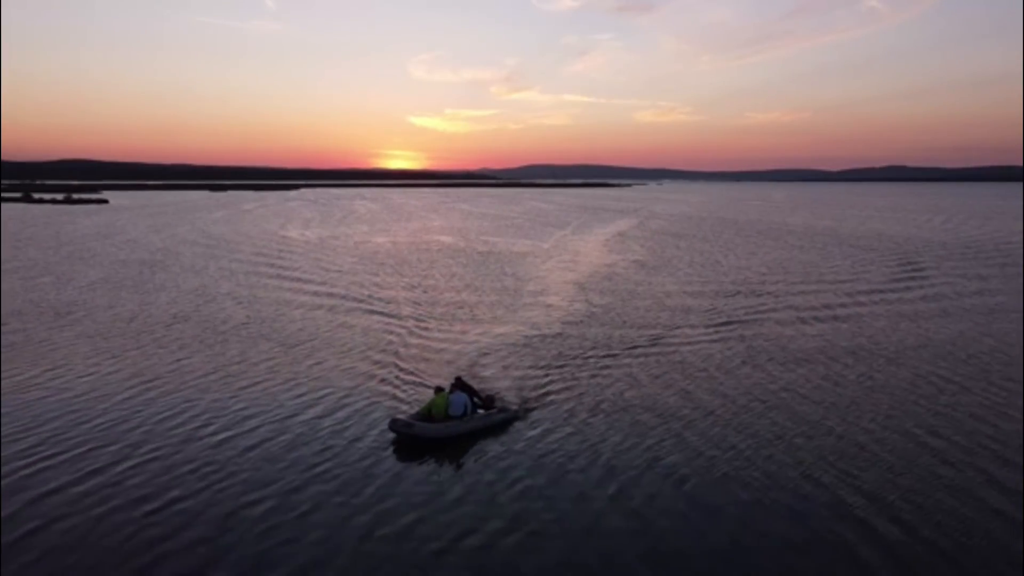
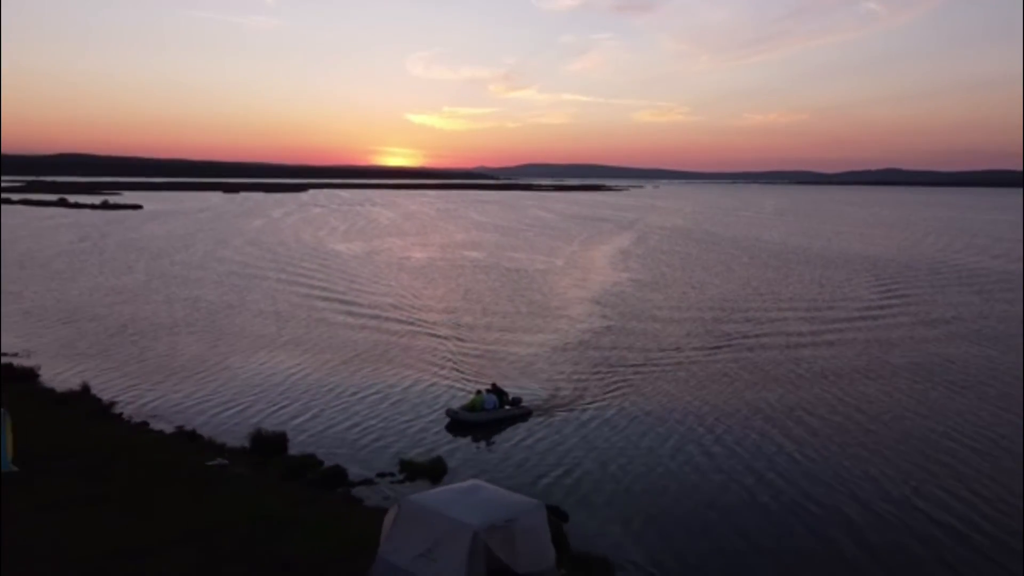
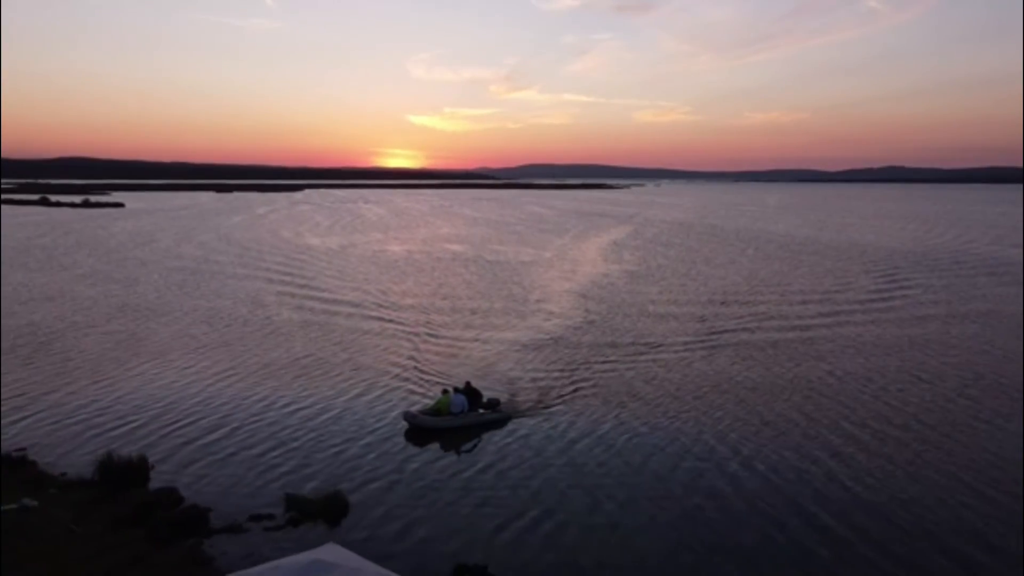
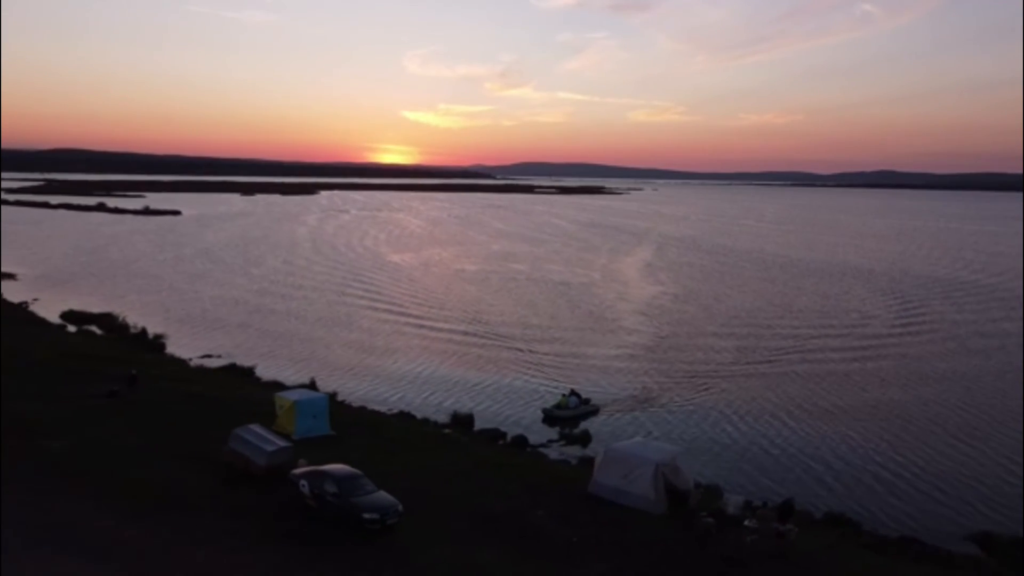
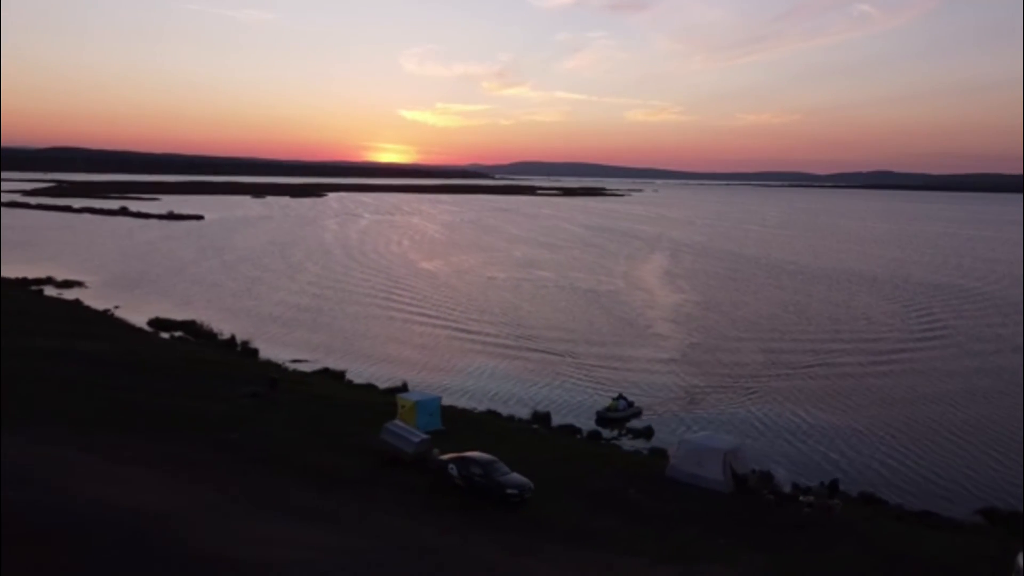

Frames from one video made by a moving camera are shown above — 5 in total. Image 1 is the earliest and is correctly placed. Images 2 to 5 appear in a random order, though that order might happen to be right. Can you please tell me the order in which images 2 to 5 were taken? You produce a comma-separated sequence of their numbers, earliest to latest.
3, 2, 4, 5
